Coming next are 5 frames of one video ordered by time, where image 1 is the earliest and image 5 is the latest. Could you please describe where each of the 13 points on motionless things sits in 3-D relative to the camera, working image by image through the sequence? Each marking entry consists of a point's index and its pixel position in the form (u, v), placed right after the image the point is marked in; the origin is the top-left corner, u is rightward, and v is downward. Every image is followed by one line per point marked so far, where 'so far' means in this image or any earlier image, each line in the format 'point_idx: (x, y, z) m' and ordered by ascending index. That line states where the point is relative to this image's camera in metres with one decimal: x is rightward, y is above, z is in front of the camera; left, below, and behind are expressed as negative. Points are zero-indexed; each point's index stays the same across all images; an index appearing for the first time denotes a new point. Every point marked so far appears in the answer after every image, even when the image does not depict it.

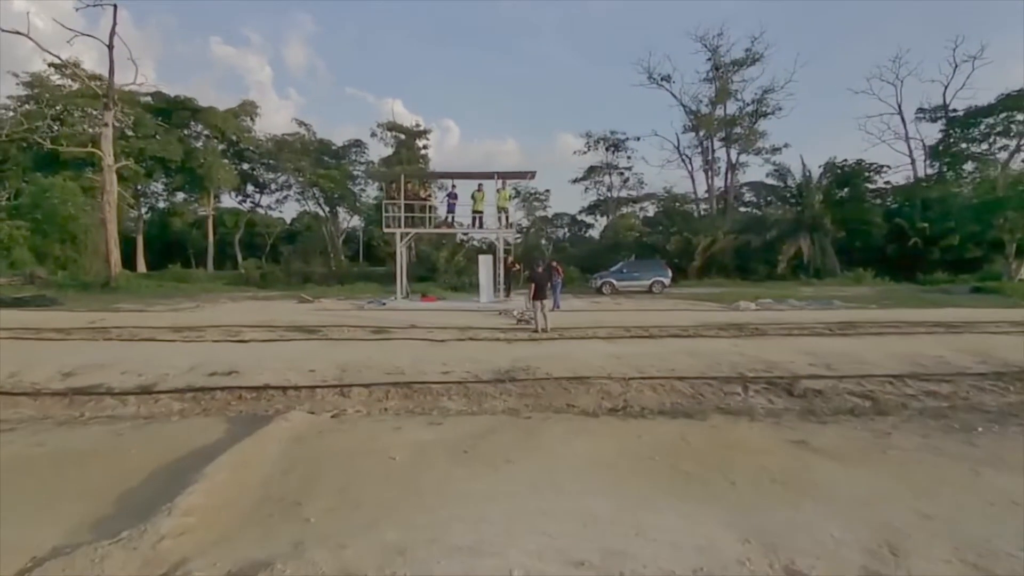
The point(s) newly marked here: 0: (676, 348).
0: (+4.2, -1.5, +13.8) m
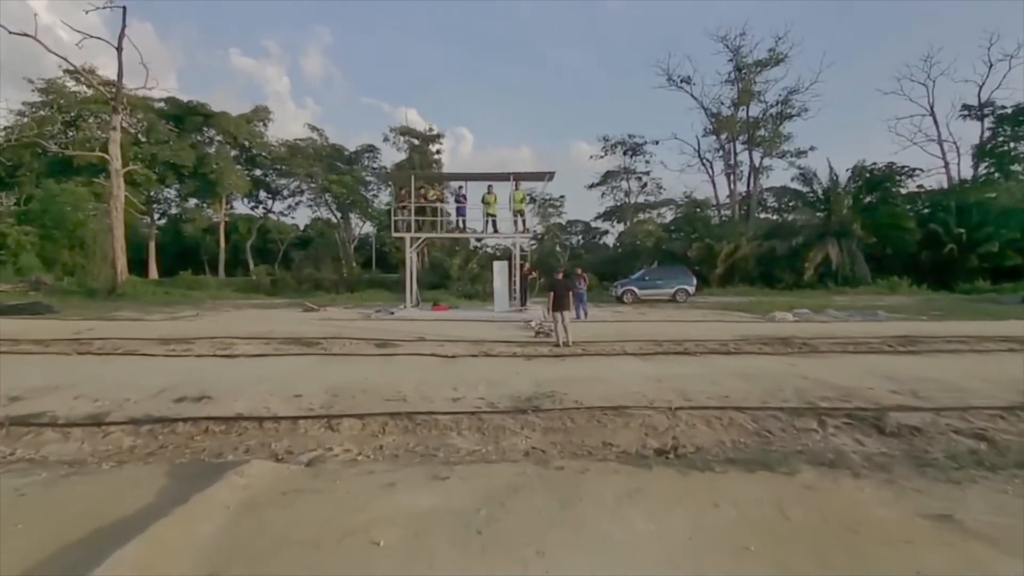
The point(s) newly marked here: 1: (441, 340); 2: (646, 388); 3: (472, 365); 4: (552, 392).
0: (+4.6, -1.8, +11.8) m
1: (-2.3, -1.7, +17.4) m
2: (+2.5, -1.9, +10.1) m
3: (-1.0, -1.8, +12.6) m
4: (+0.7, -1.9, +9.7) m
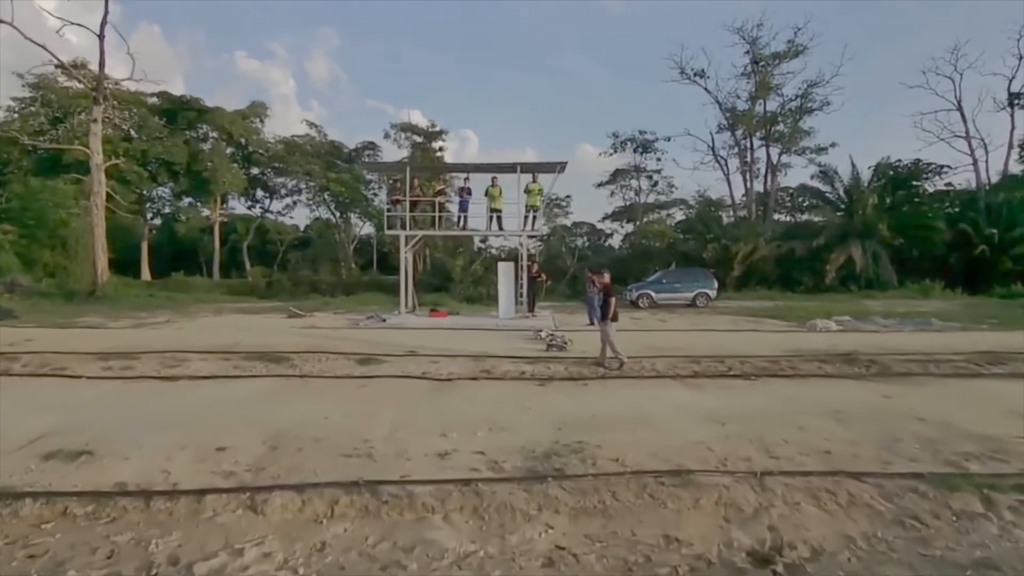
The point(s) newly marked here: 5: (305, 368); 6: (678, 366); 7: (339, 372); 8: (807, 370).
0: (+4.8, -1.9, +9.0) m
1: (-2.1, -1.8, +14.6) m
2: (+2.7, -2.0, +7.3) m
3: (-0.8, -1.9, +9.8) m
4: (+0.9, -2.0, +6.9) m
5: (-5.1, -2.0, +13.2) m
6: (+4.2, -2.0, +13.5) m
7: (-4.1, -2.0, +12.8) m
8: (+7.1, -2.0, +13.0) m
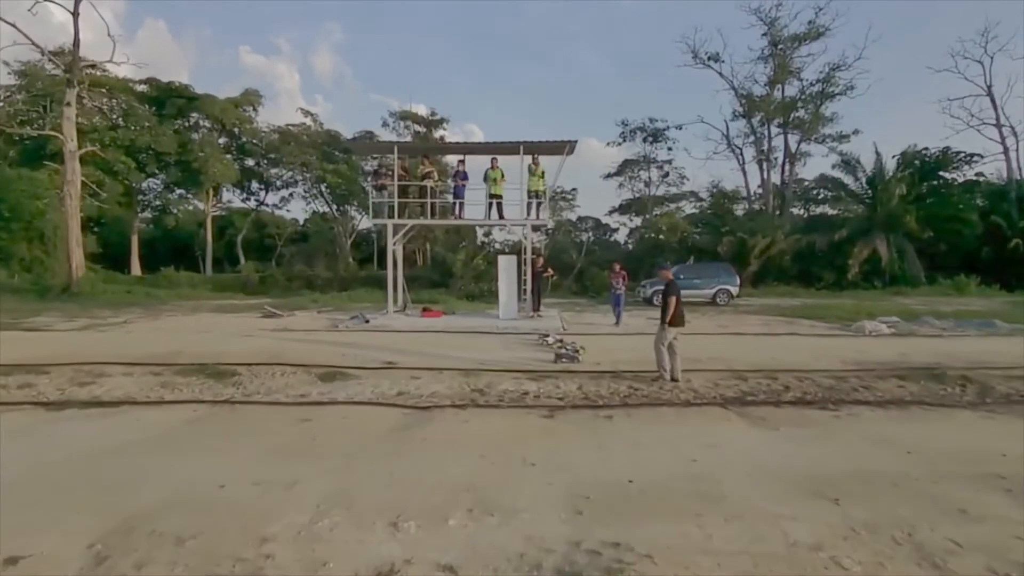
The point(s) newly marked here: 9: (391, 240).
0: (+4.7, -1.9, +6.1) m
1: (-2.1, -1.8, +11.8) m
2: (+2.6, -2.0, +4.5) m
3: (-0.9, -1.9, +7.0) m
4: (+0.8, -2.0, +4.1) m
5: (-5.1, -1.9, +10.5) m
6: (+4.2, -1.9, +10.7) m
7: (-4.2, -2.0, +10.1) m
8: (+7.1, -2.0, +10.1) m
9: (-4.3, +1.8, +19.1) m
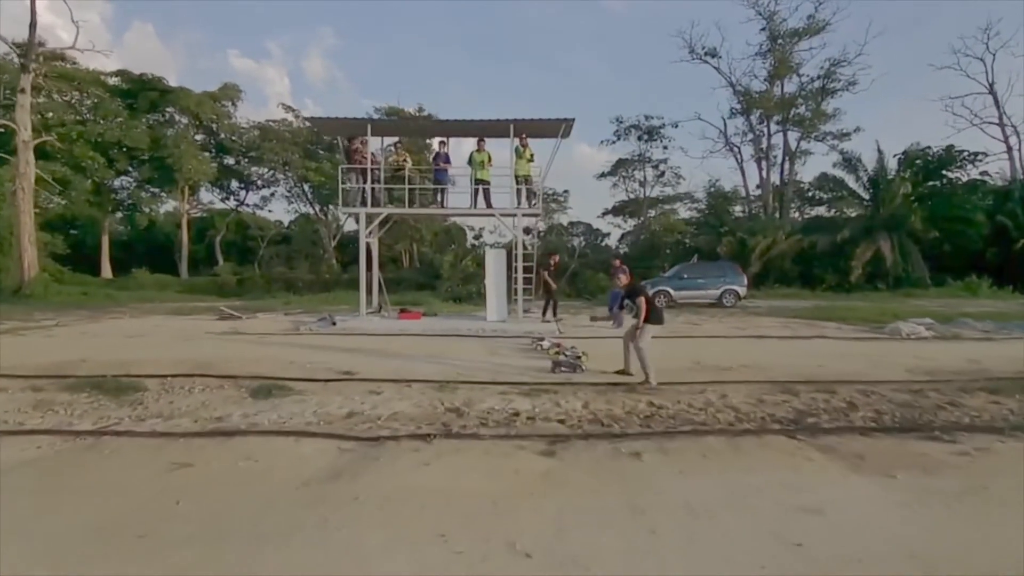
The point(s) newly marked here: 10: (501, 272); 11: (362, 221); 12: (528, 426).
0: (+4.6, -1.7, +3.7) m
1: (-2.3, -1.6, +9.3) m
2: (+2.5, -1.8, +2.0) m
3: (-1.0, -1.7, +4.5) m
4: (+0.7, -1.8, +1.6) m
5: (-5.3, -1.7, +7.9) m
6: (+4.0, -1.7, +8.3) m
7: (-4.3, -1.8, +7.5) m
8: (+6.9, -1.8, +7.8) m
9: (-4.7, +1.9, +16.6) m
10: (-0.3, +0.5, +15.3) m
11: (-4.6, +2.2, +16.2) m
12: (+0.2, -1.8, +7.3) m
